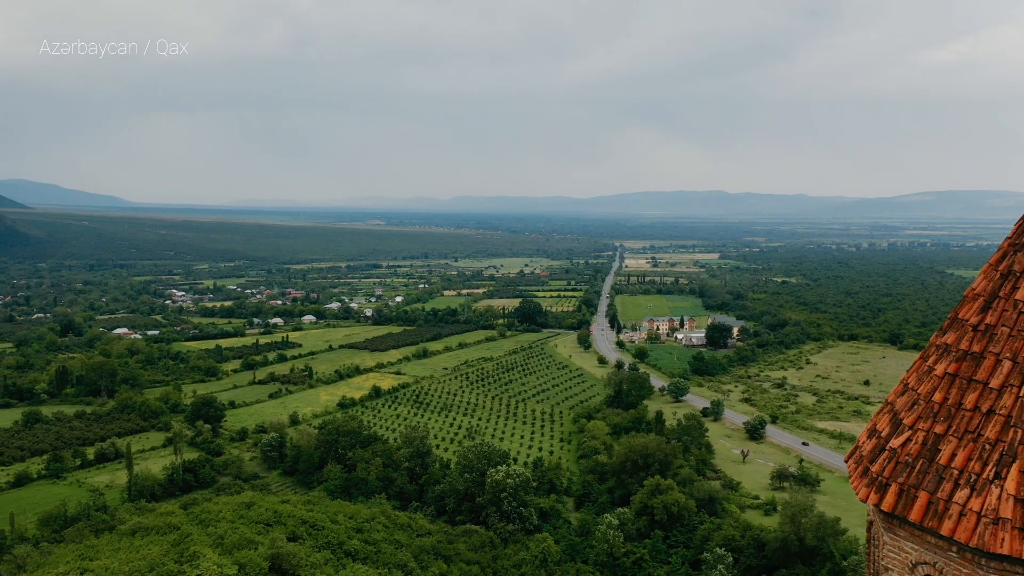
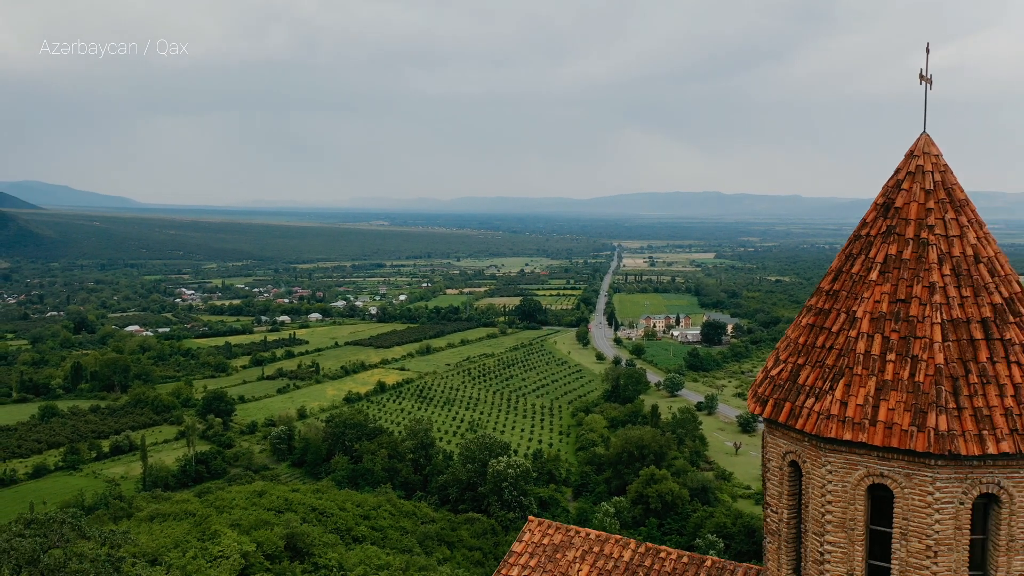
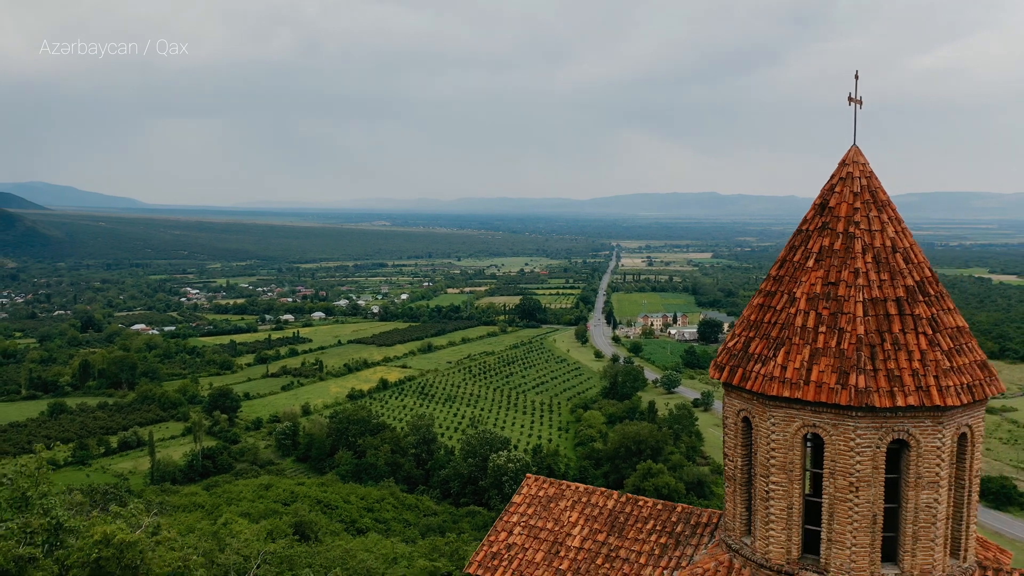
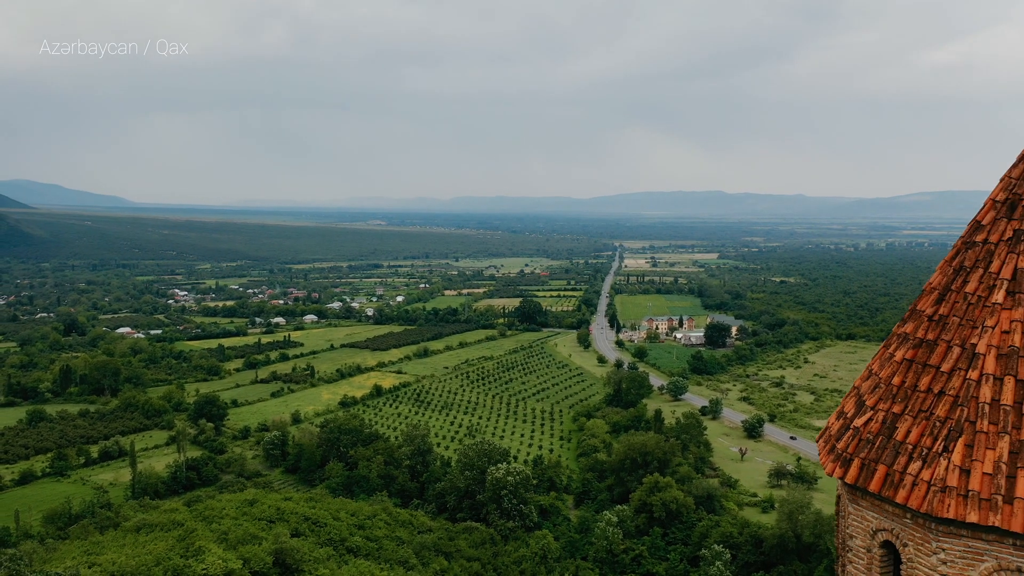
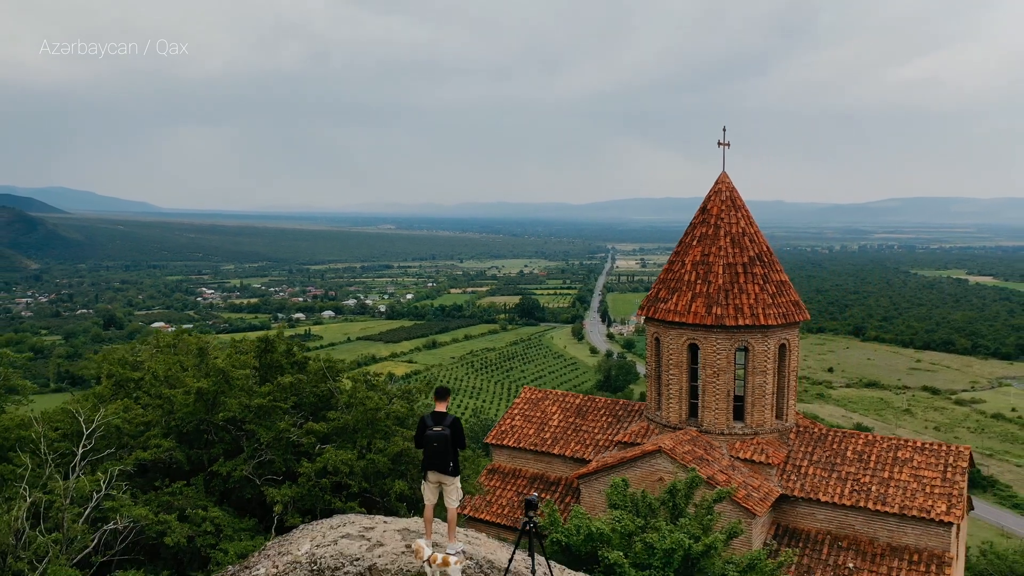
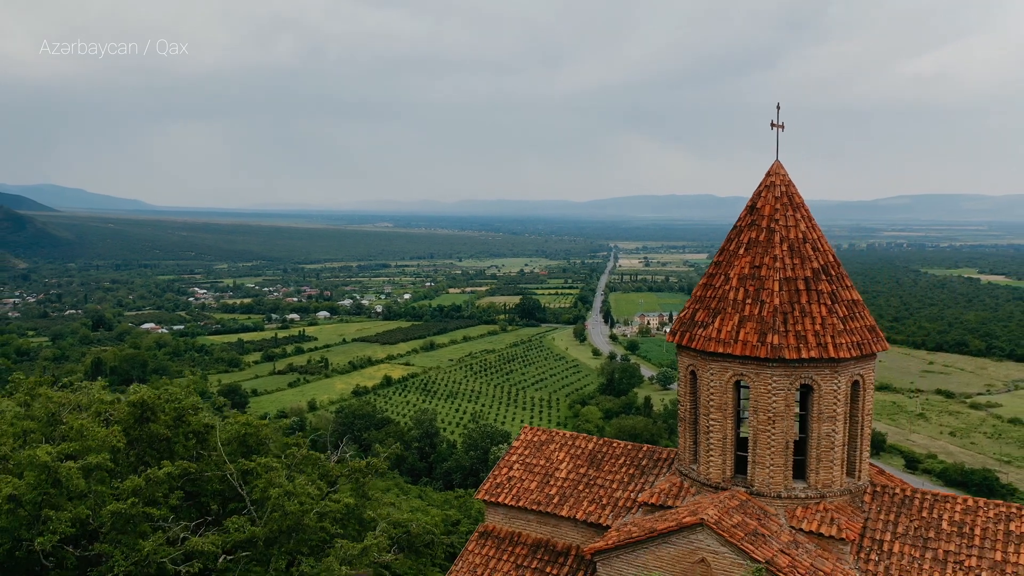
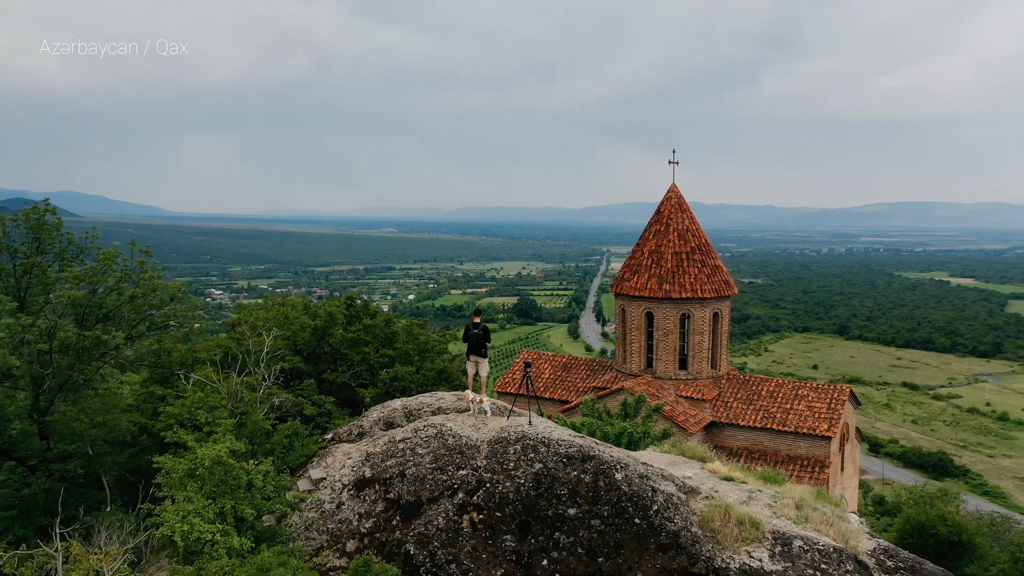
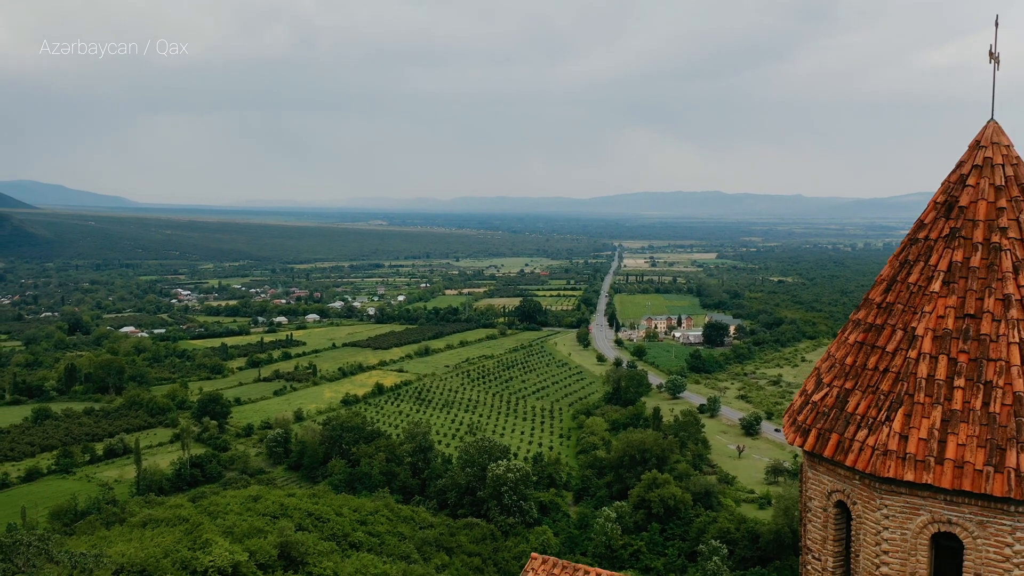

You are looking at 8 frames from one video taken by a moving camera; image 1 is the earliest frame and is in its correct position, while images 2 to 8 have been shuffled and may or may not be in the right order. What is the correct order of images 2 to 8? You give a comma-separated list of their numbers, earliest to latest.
4, 8, 2, 3, 6, 5, 7
